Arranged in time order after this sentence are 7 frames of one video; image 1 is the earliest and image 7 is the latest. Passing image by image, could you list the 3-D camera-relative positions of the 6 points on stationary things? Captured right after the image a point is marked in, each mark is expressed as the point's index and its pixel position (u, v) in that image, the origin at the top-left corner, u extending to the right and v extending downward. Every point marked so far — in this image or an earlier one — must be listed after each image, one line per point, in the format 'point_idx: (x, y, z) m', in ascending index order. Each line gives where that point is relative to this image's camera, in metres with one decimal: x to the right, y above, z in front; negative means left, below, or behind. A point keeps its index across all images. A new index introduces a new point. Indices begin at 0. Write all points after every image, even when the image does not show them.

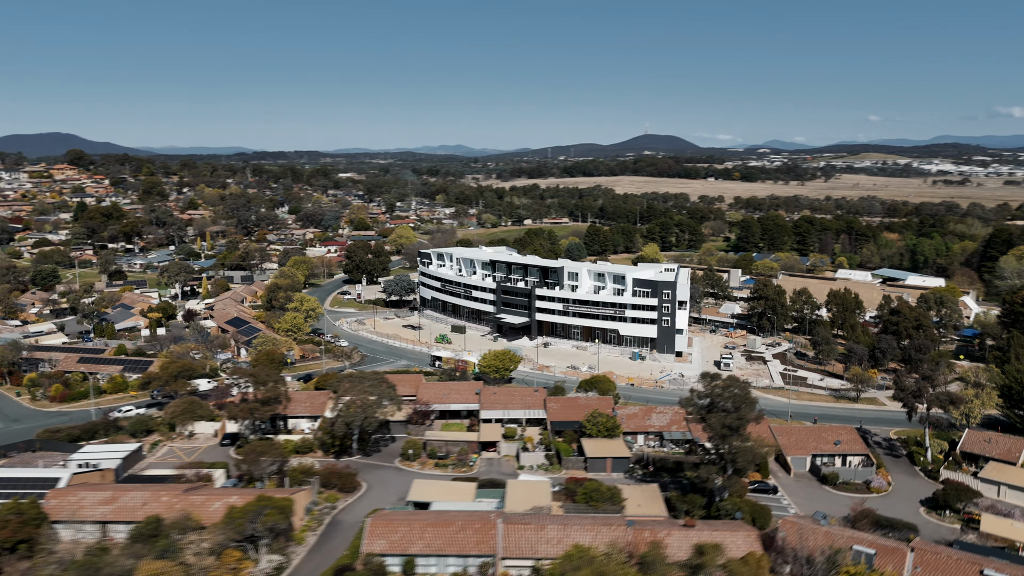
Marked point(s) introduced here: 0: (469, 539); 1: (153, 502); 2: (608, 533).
0: (-1.0, -6.1, +18.3) m
1: (-9.3, -5.4, +19.3) m
2: (+2.3, -5.9, +18.3) m
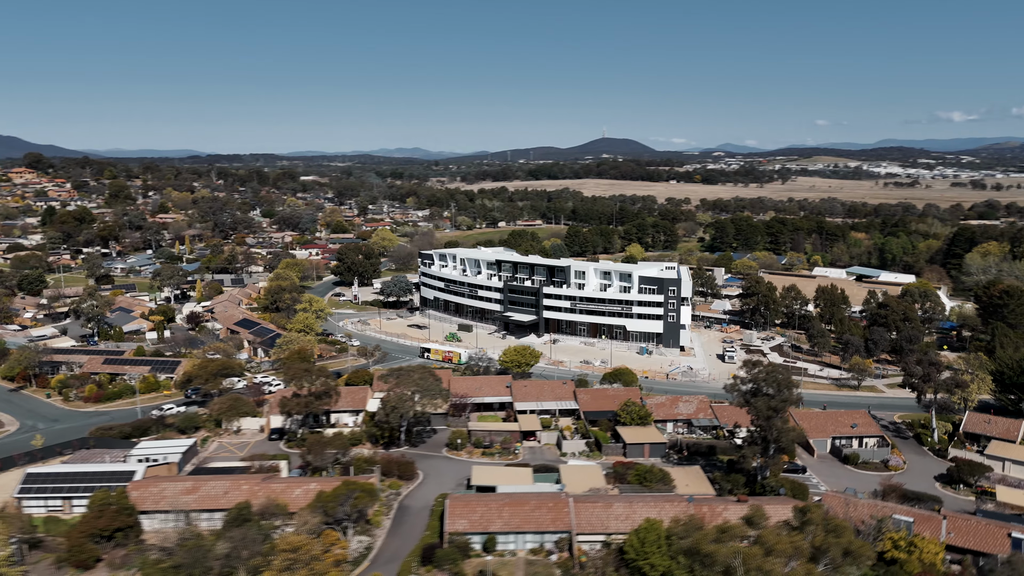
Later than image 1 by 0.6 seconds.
0: (+0.9, -5.9, +19.5) m
1: (-7.4, -5.4, +20.1) m
2: (+4.1, -5.7, +19.7) m
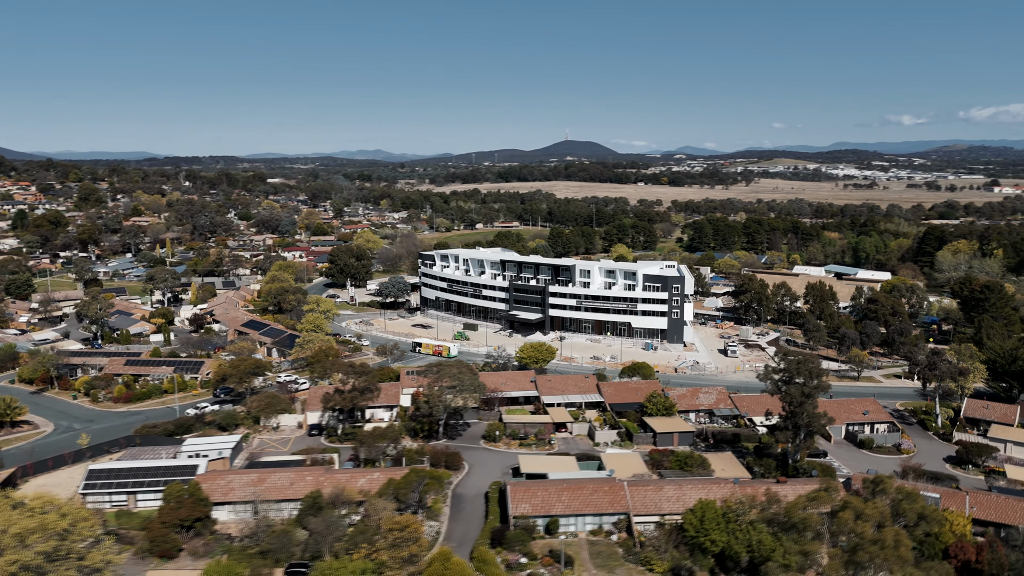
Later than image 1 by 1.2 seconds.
0: (+2.5, -5.8, +20.5) m
1: (-5.9, -5.3, +20.7) m
2: (+5.7, -5.5, +20.9) m
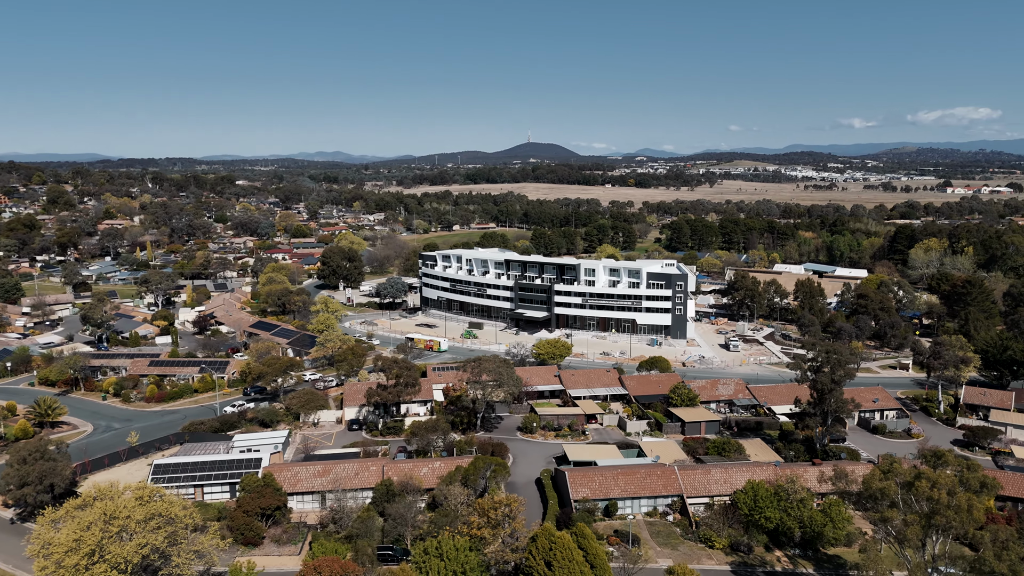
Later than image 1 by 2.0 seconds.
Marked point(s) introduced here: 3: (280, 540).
0: (+4.1, -5.6, +21.7) m
1: (-4.2, -5.2, +21.5) m
2: (+7.4, -5.4, +22.2) m
3: (-5.8, -6.3, +18.8) m
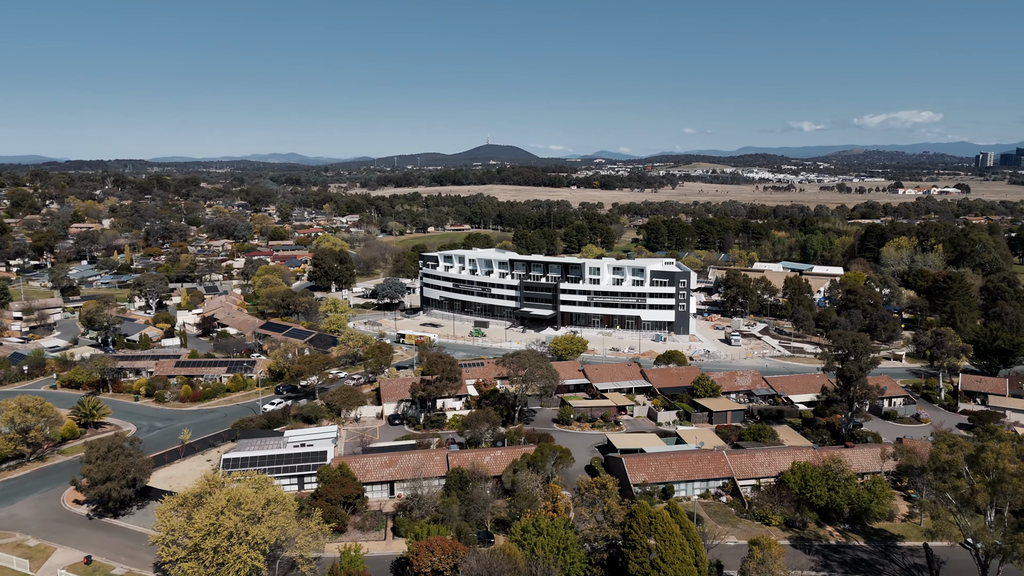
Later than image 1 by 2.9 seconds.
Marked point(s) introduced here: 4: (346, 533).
0: (+5.9, -5.4, +22.9) m
1: (-2.4, -5.1, +22.3) m
2: (+9.1, -5.1, +23.6) m
3: (-3.8, -6.2, +19.5) m
4: (-4.2, -6.2, +19.2) m
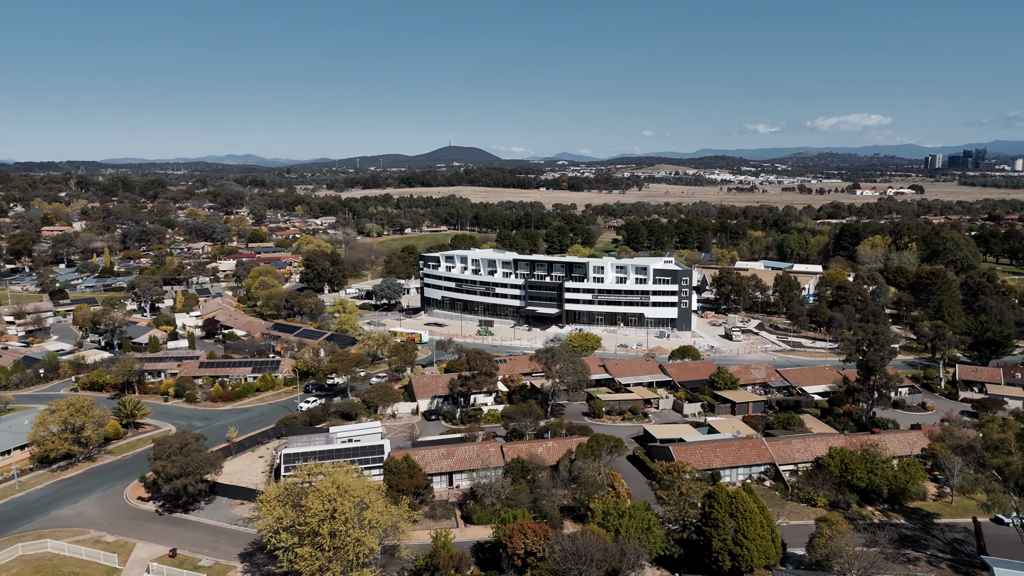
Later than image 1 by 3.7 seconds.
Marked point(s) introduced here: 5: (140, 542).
0: (+7.5, -5.3, +24.0) m
1: (-0.7, -5.0, +23.0) m
2: (+10.7, -5.0, +24.8) m
3: (-2.0, -6.1, +20.2) m
4: (-2.4, -6.1, +19.8) m
5: (-9.4, -6.4, +19.1) m
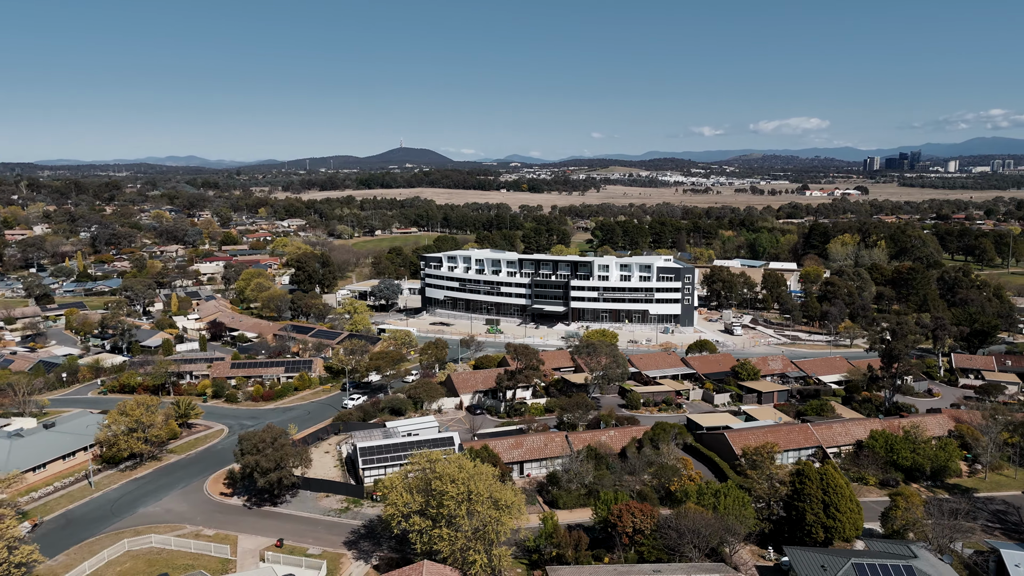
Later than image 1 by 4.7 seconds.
0: (+9.6, -5.0, +25.4) m
1: (+1.4, -4.8, +23.9) m
2: (+12.7, -4.7, +26.4) m
3: (+0.3, -5.9, +21.0) m
4: (0.0, -6.0, +20.6) m
5: (-7.0, -6.3, +19.5) m
